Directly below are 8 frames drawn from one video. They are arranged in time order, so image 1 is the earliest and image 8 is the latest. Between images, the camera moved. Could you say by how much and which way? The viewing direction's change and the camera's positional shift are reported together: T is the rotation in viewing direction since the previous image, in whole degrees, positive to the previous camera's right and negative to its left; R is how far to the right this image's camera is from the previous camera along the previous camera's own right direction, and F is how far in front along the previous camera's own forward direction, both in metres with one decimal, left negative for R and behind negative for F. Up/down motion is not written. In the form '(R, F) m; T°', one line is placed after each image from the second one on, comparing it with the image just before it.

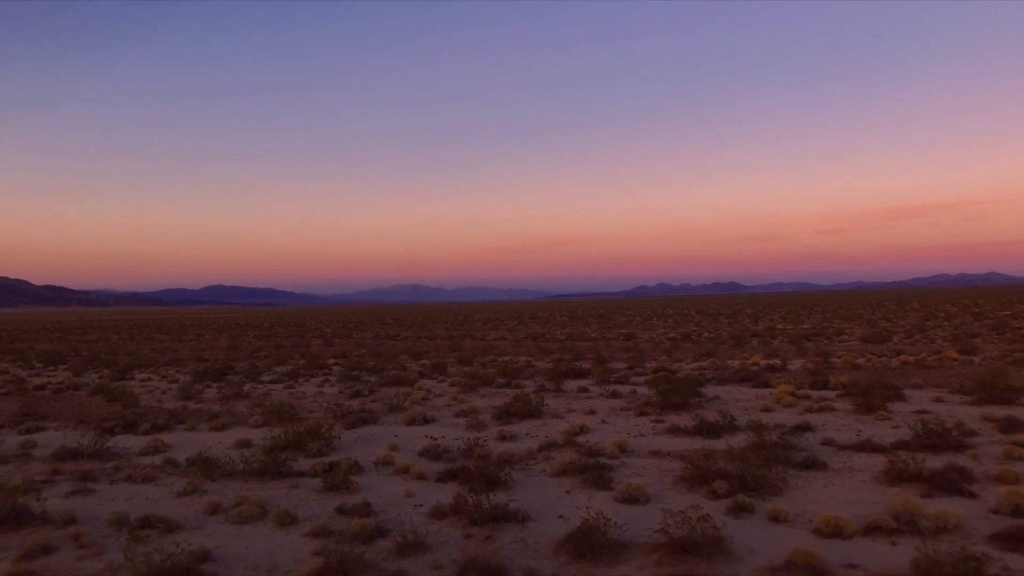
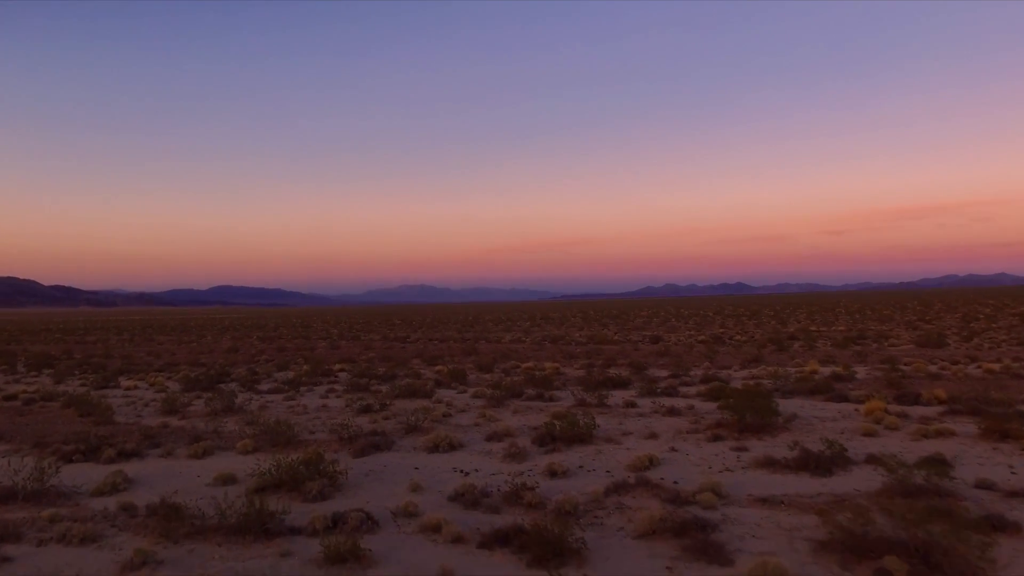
(-0.6, +2.9) m; 0°
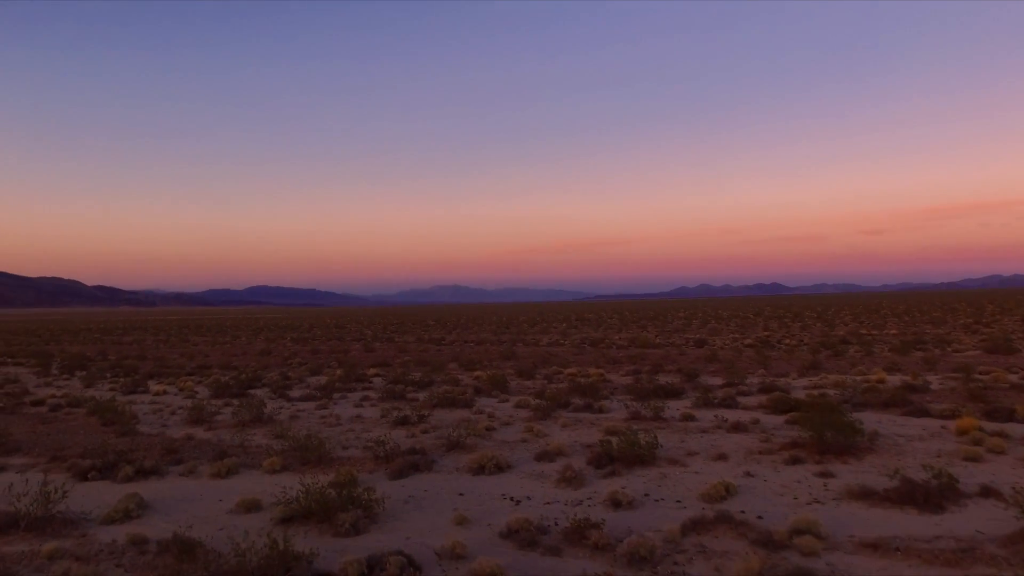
(-0.3, +1.3) m; -2°
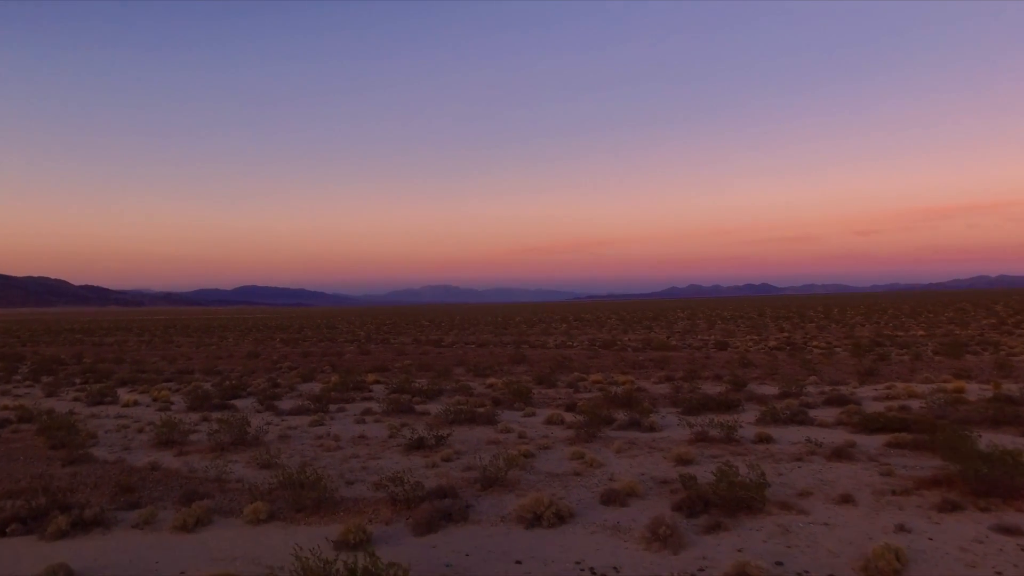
(-0.8, +2.9) m; +1°
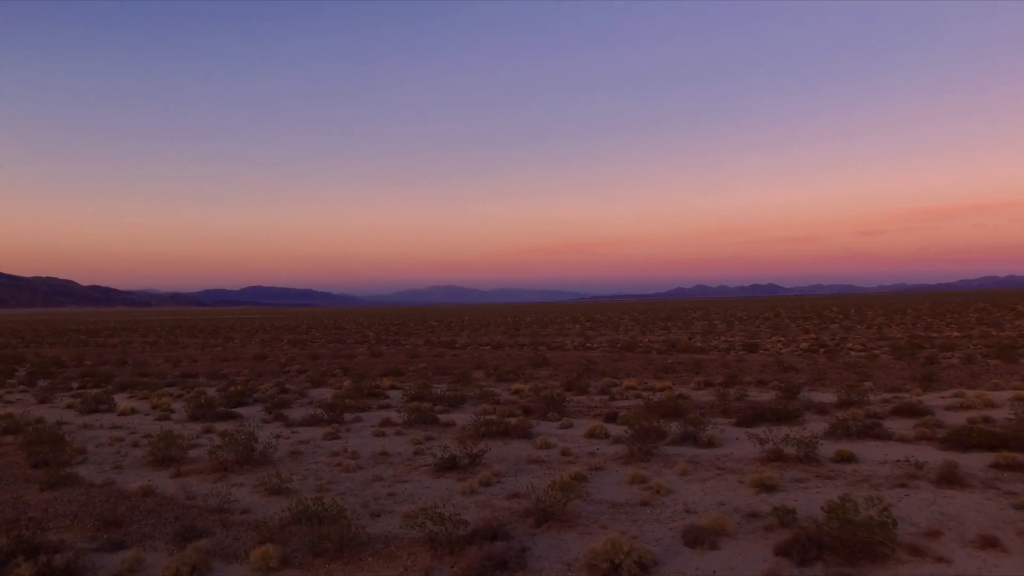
(-0.6, +1.7) m; 0°
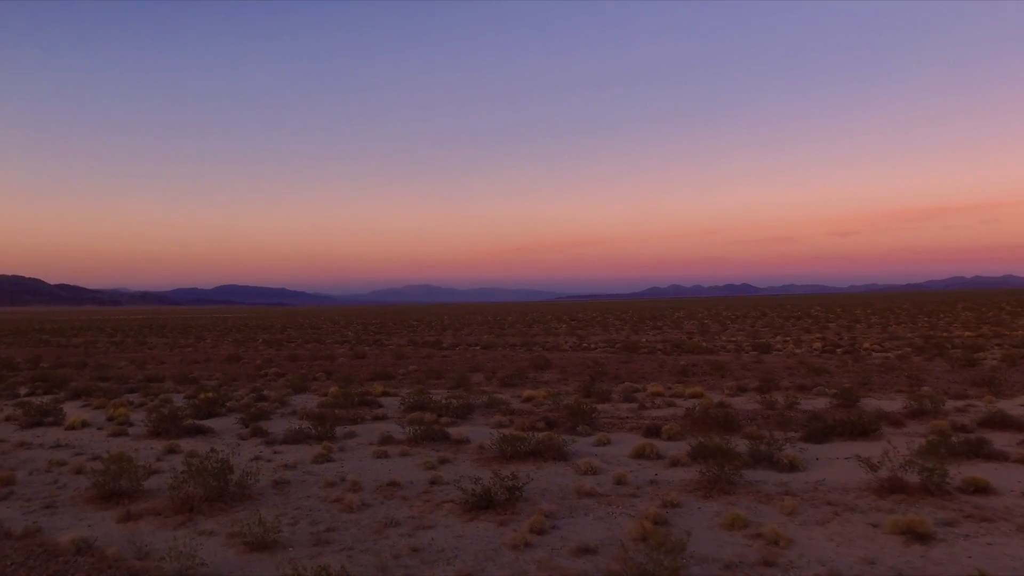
(-0.8, +2.5) m; +2°
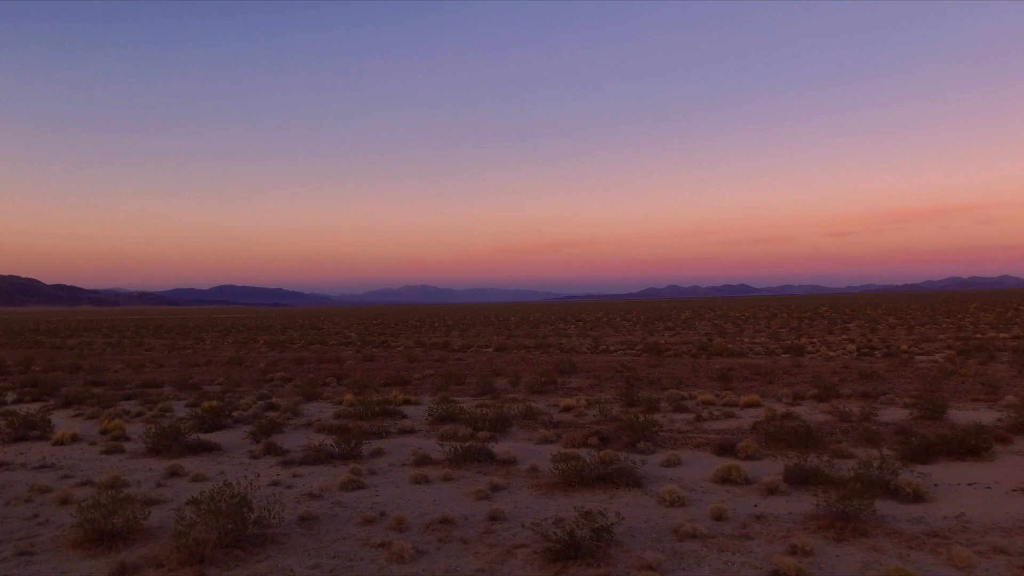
(-0.8, +1.8) m; 0°
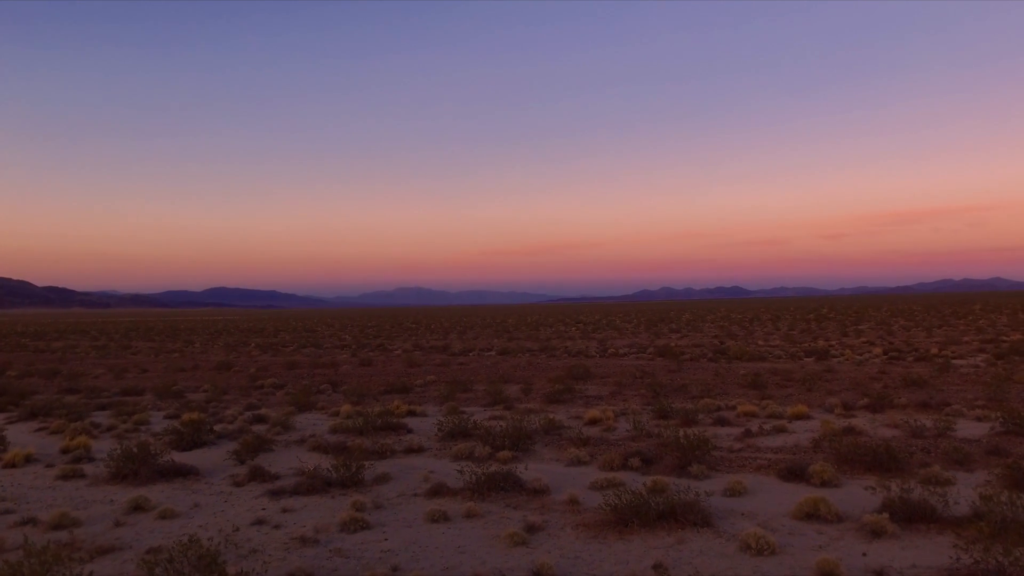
(-0.5, +1.9) m; 0°
